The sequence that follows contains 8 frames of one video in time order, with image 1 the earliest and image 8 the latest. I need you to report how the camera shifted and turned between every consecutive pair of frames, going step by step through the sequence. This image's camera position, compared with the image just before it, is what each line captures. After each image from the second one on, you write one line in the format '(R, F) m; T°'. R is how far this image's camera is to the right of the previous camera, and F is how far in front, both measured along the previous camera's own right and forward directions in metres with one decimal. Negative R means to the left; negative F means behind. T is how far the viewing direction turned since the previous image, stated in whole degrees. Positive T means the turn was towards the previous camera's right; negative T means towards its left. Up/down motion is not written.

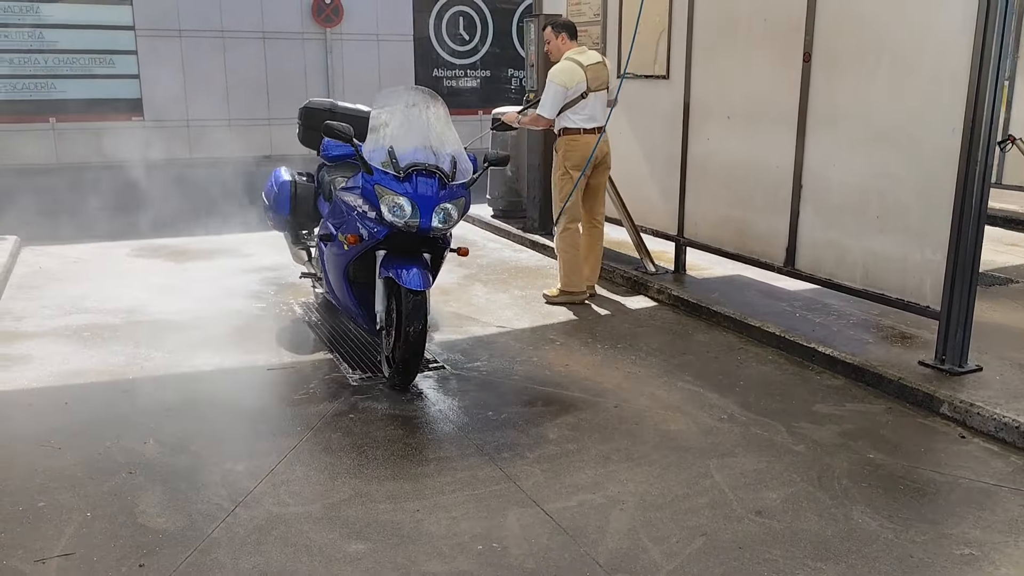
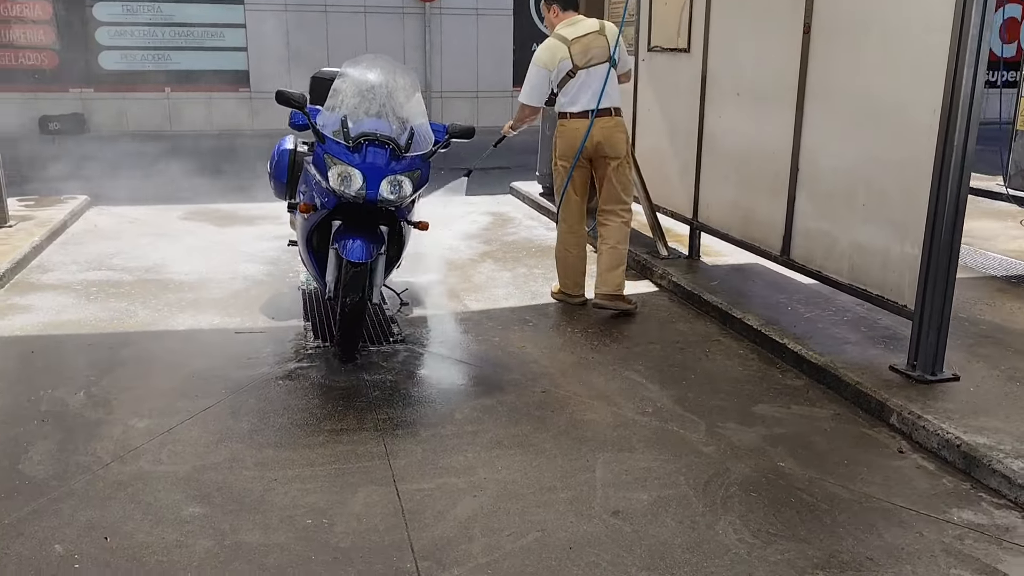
(+0.9, +0.2) m; -9°
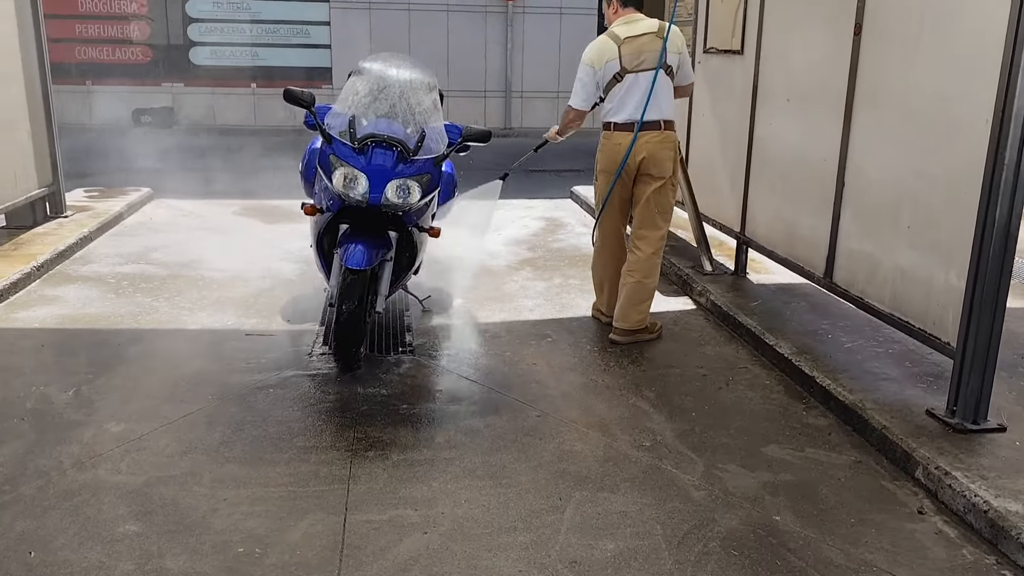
(+0.4, +0.3) m; -6°
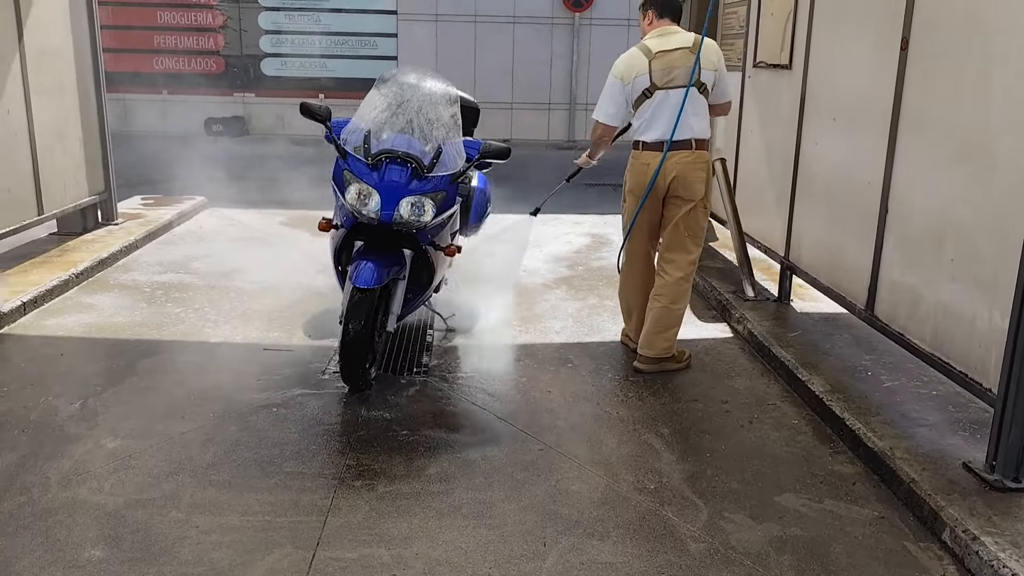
(+0.3, +0.2) m; -5°
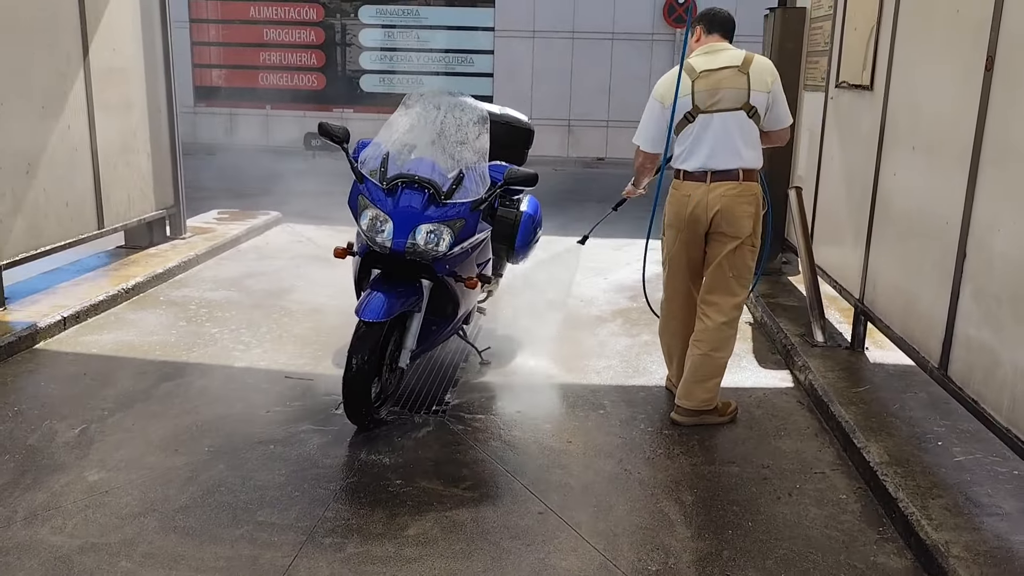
(+0.4, +0.3) m; -7°
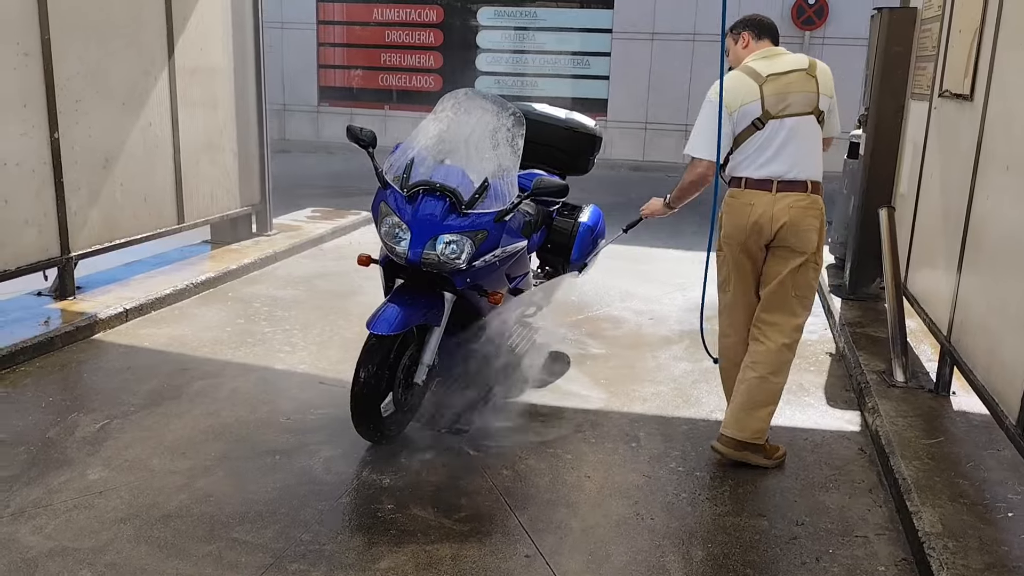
(+0.4, +0.3) m; -9°
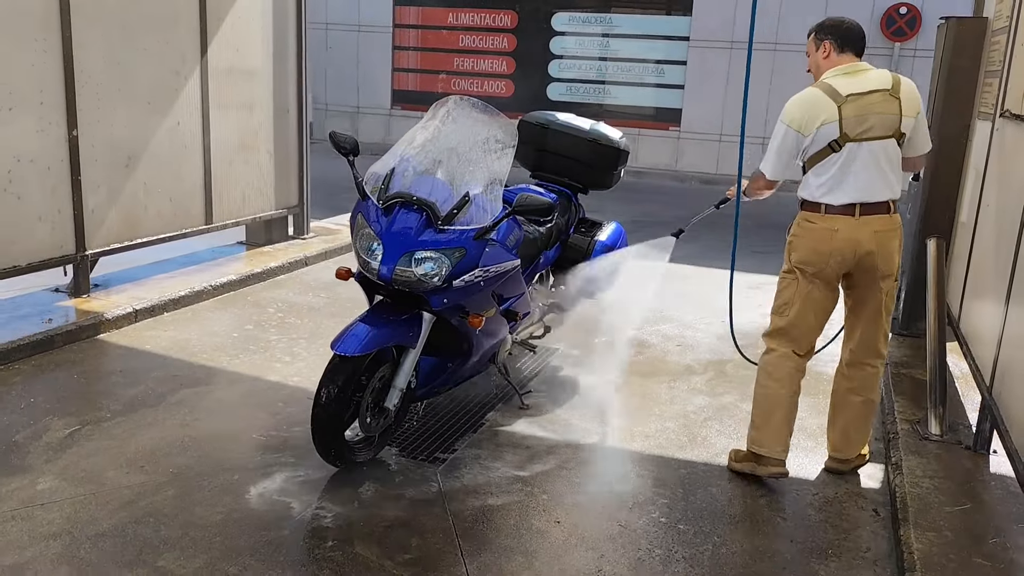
(+0.4, +0.3) m; -6°
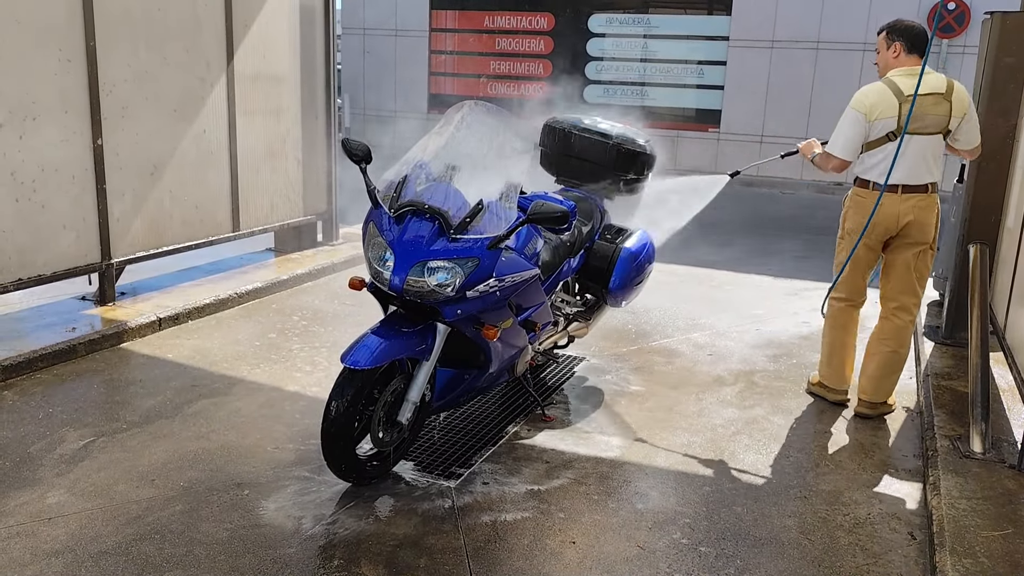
(+0.1, +0.1) m; -3°
